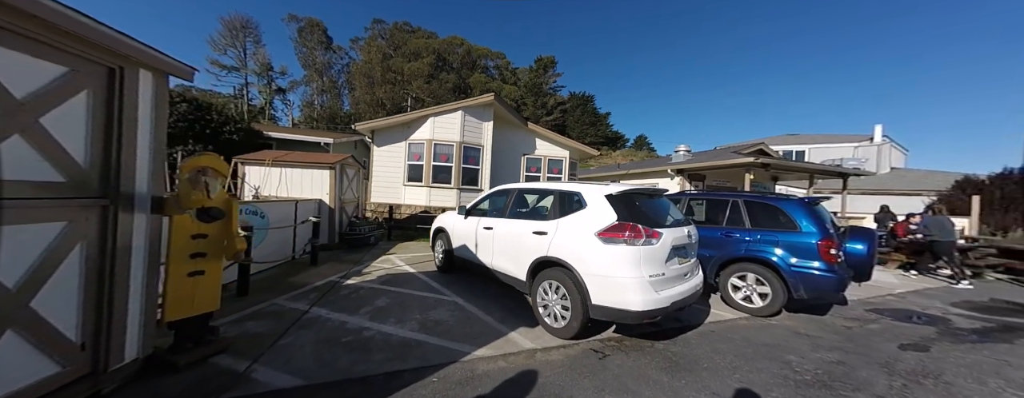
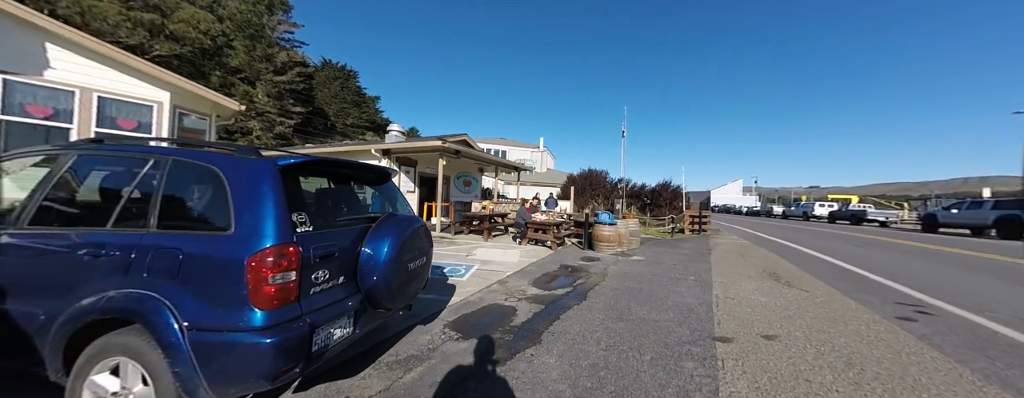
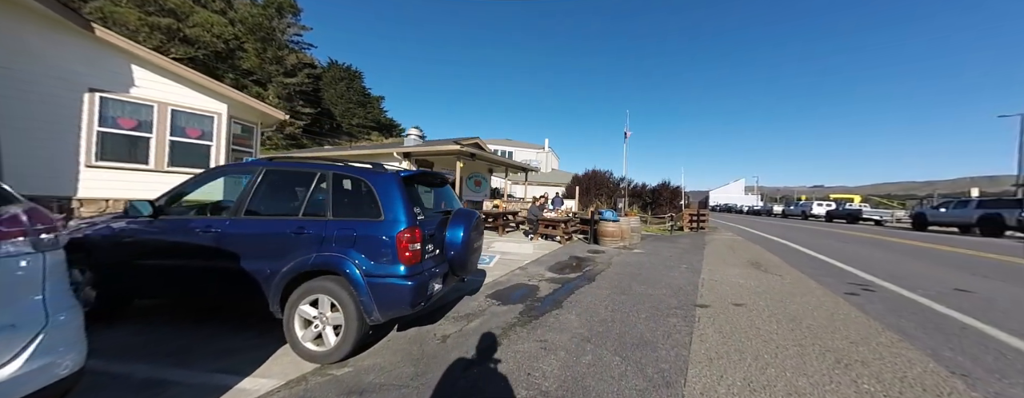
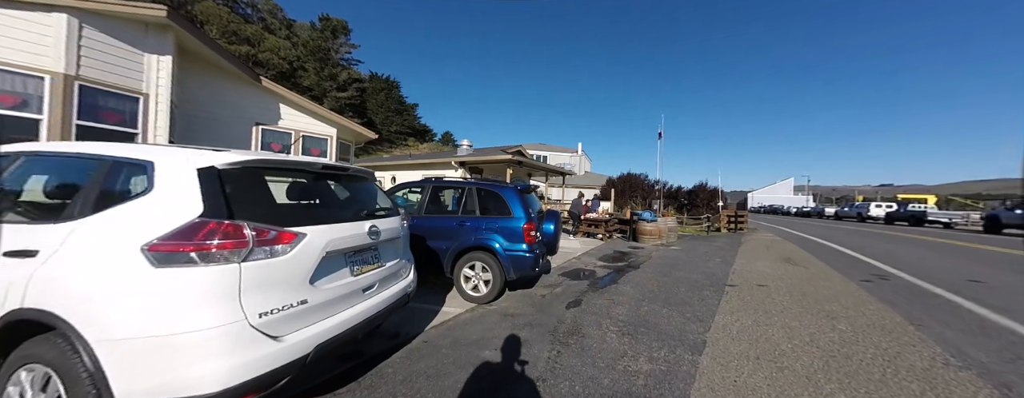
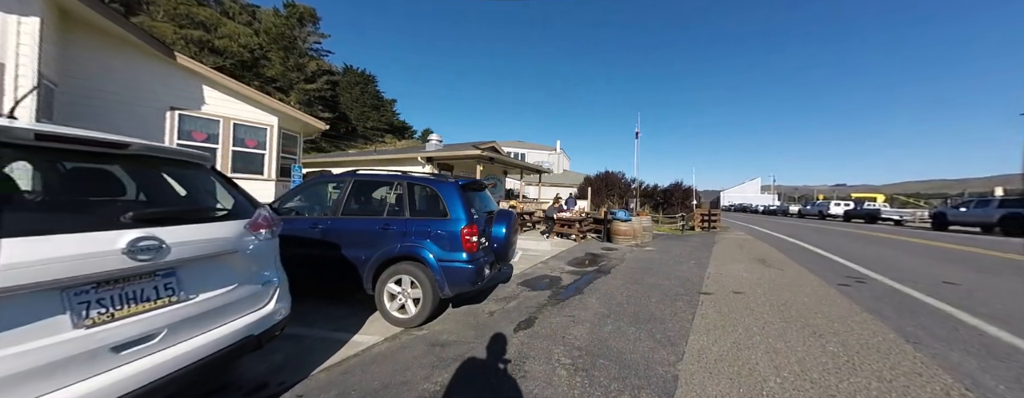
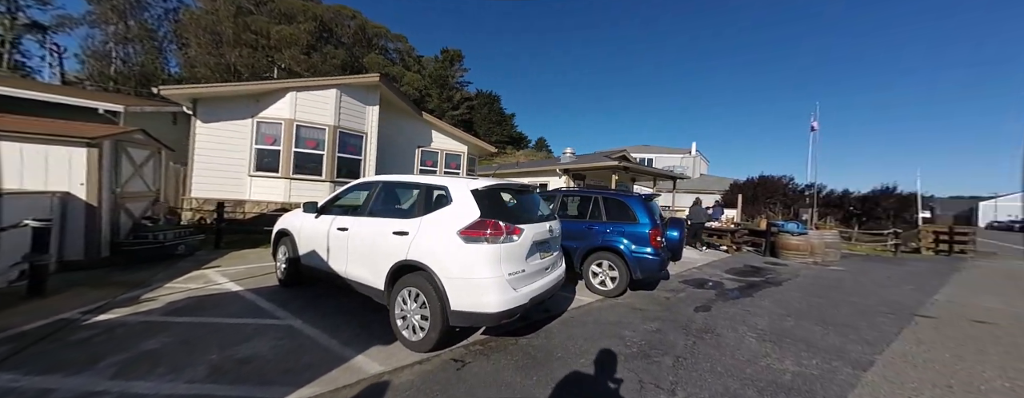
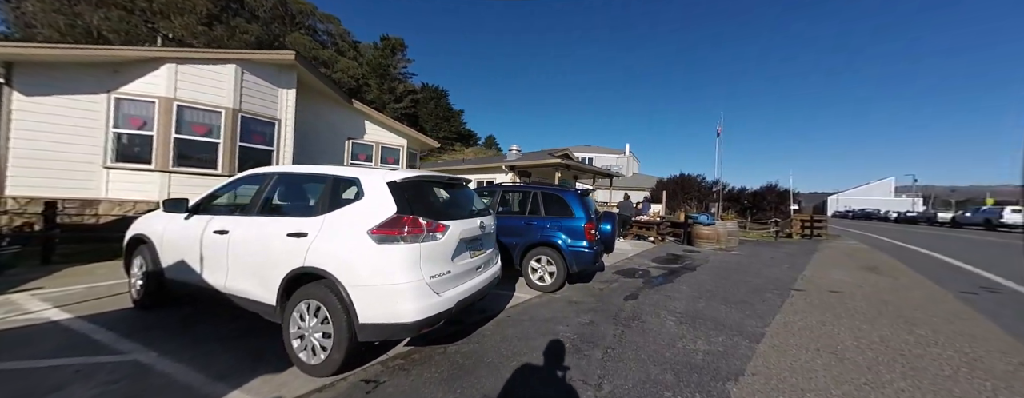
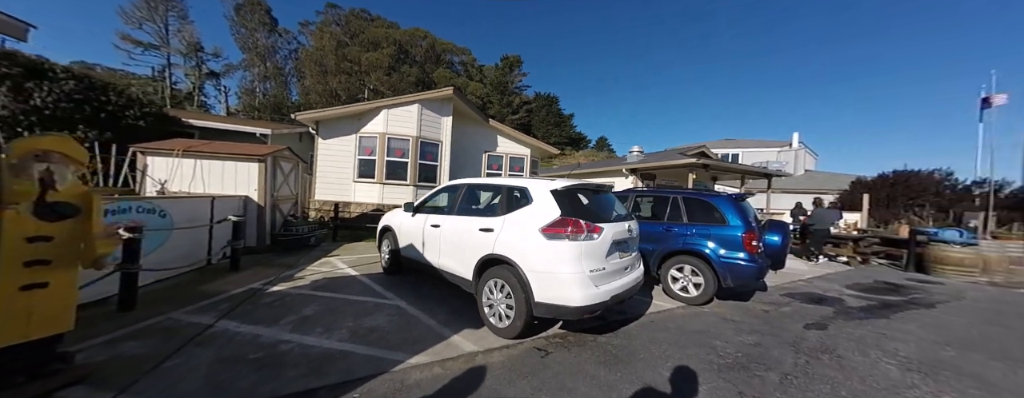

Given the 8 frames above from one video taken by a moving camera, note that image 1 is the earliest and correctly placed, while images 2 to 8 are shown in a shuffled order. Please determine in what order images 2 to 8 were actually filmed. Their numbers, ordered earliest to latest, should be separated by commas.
8, 6, 7, 4, 5, 3, 2
